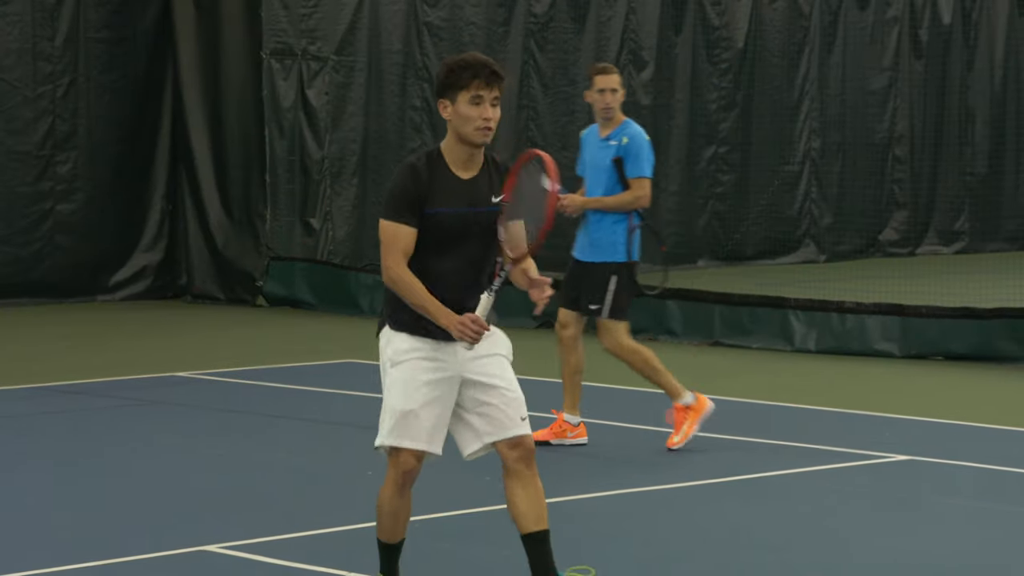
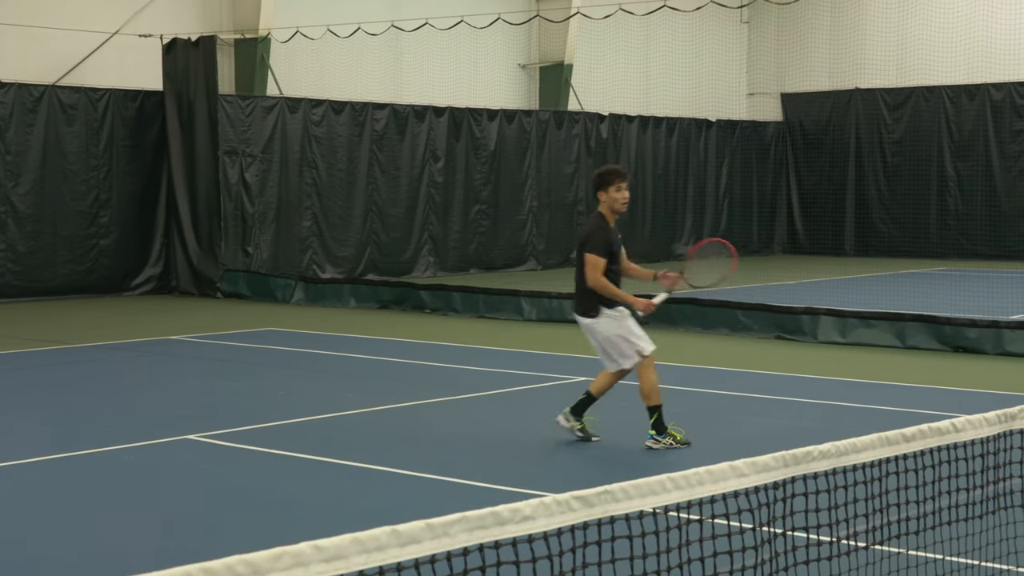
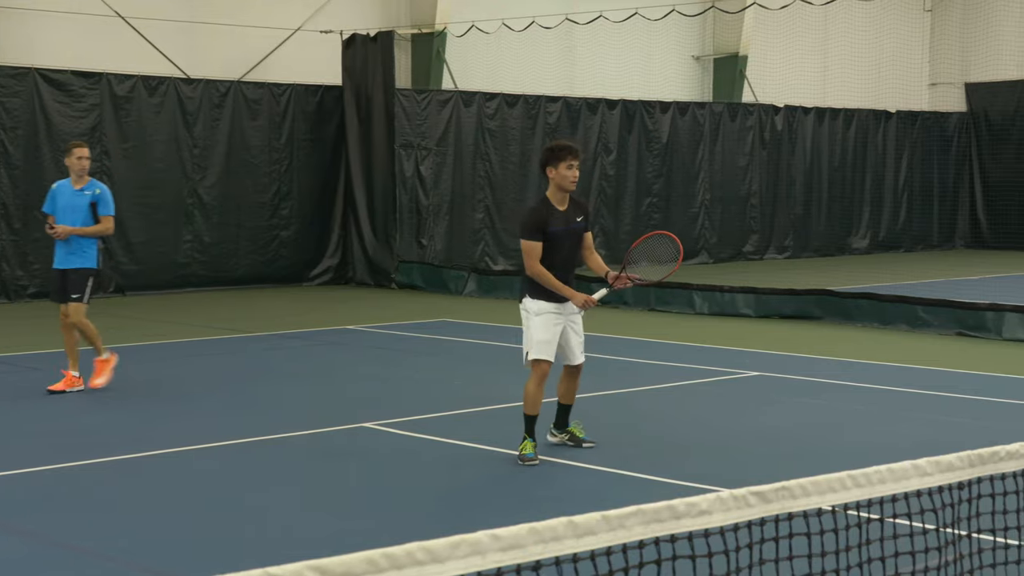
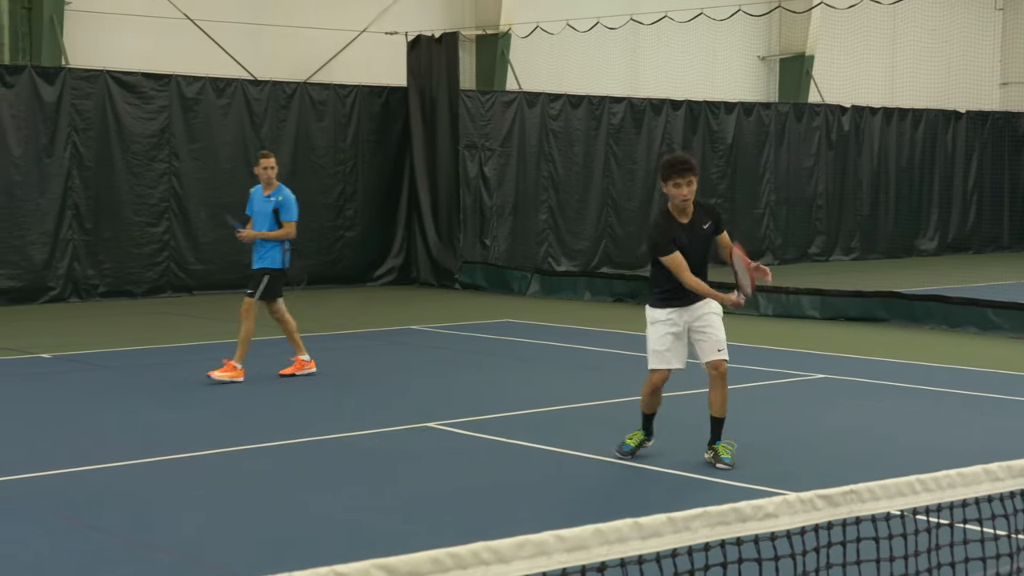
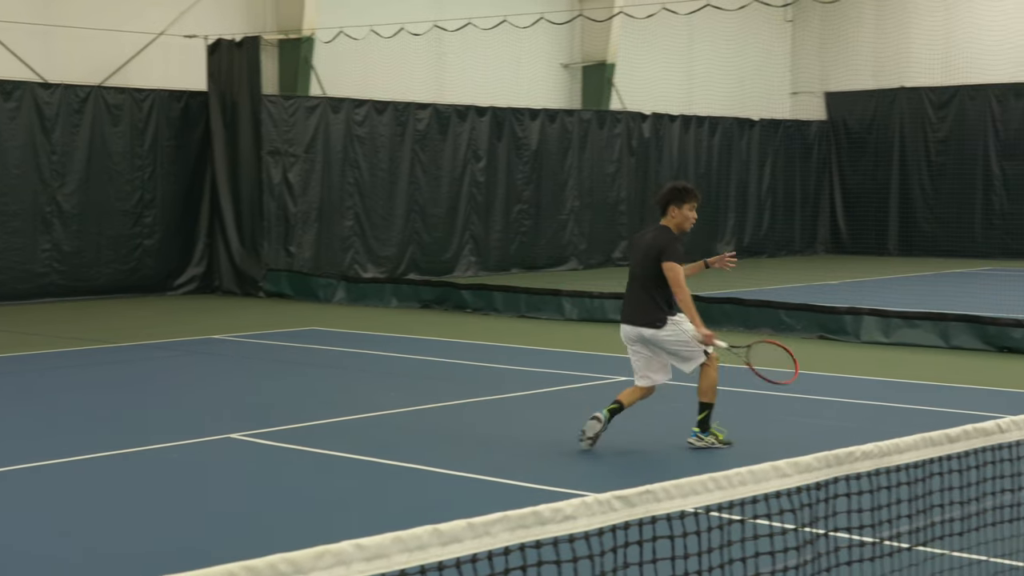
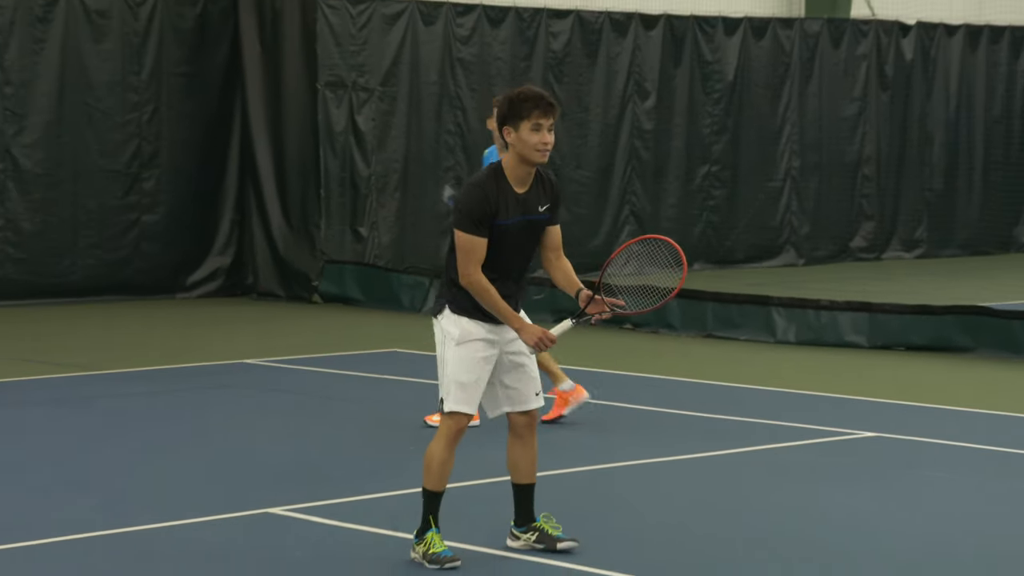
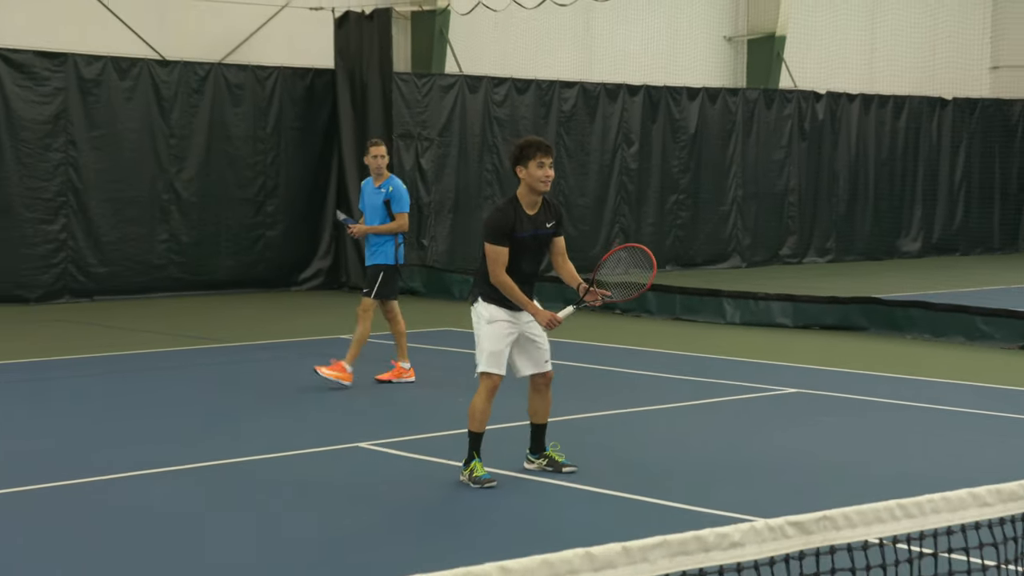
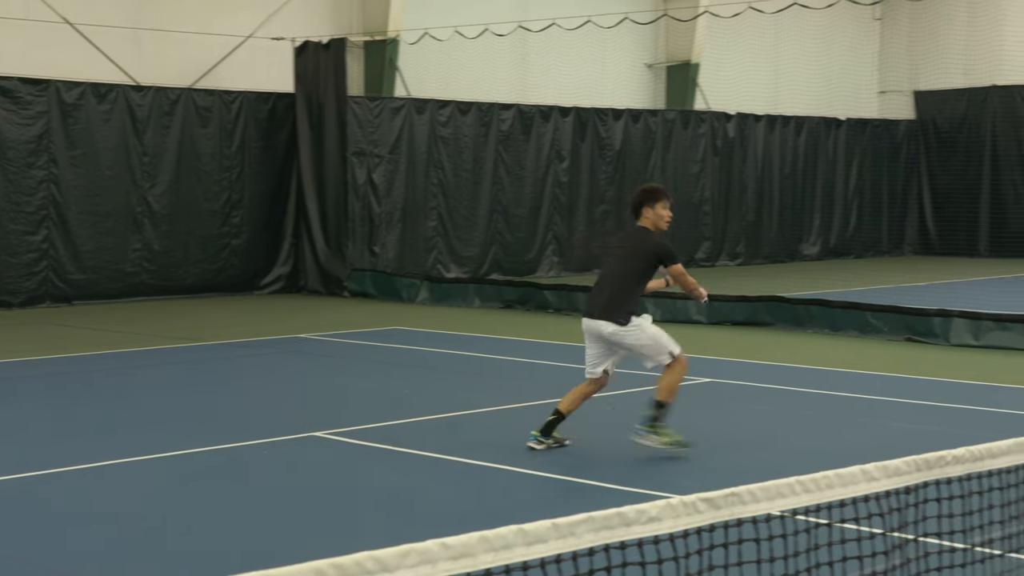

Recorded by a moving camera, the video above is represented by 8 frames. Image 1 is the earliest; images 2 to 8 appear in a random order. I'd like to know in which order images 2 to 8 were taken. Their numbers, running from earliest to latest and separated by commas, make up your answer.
6, 7, 4, 3, 8, 5, 2
